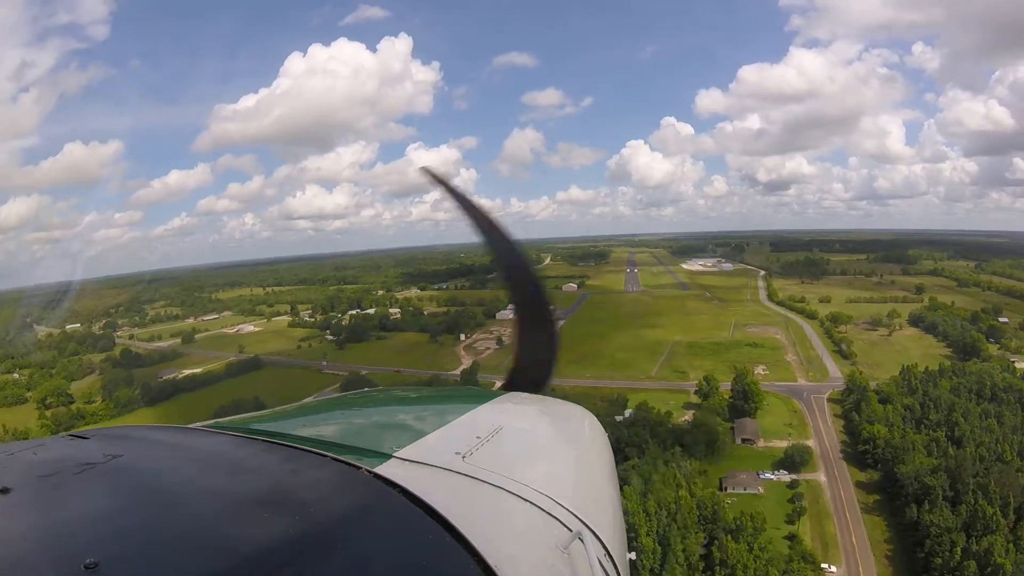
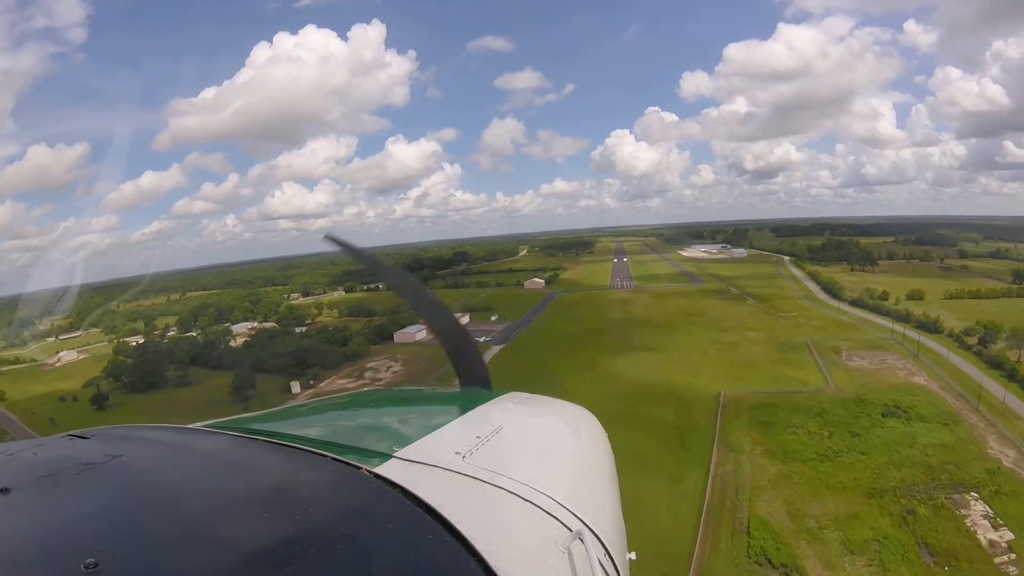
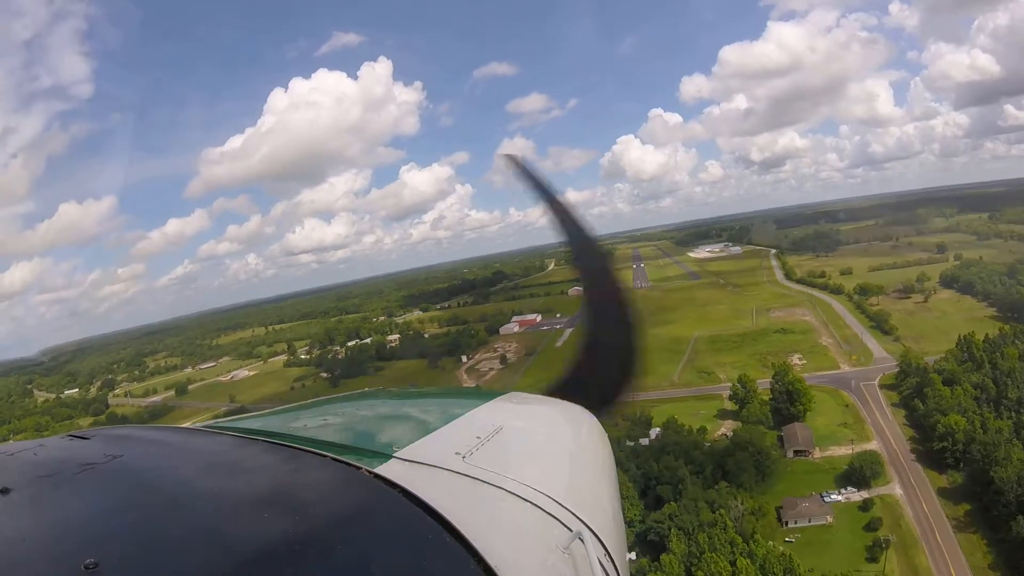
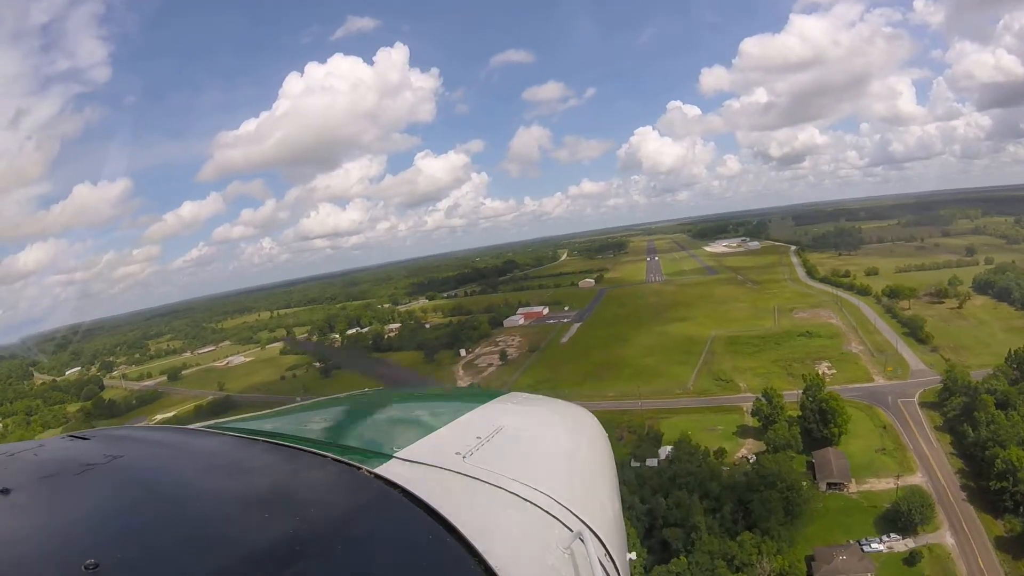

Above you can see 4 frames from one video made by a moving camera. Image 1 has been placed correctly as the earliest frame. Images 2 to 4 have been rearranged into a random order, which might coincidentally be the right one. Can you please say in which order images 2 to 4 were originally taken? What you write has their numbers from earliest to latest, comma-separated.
3, 4, 2
